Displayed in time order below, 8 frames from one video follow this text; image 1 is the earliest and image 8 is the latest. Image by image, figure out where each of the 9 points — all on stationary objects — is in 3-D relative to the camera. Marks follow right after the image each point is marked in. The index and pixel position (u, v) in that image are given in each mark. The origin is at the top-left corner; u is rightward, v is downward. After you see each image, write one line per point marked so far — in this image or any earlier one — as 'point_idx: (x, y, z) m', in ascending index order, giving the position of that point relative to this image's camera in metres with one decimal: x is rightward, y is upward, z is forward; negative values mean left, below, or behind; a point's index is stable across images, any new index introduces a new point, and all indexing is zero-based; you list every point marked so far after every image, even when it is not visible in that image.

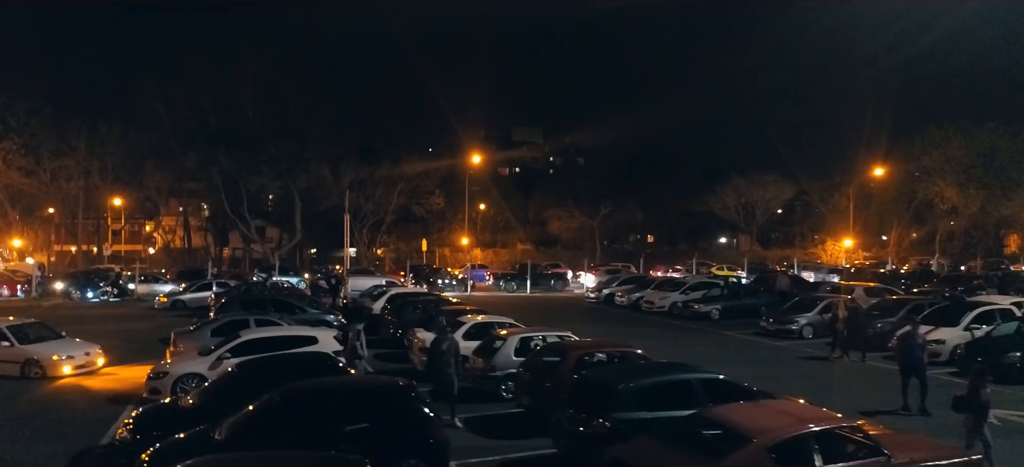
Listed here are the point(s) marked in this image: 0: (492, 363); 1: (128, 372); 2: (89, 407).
0: (-0.3, -2.4, +16.7) m
1: (-8.4, -3.3, +20.8) m
2: (-7.6, -3.2, +16.2) m
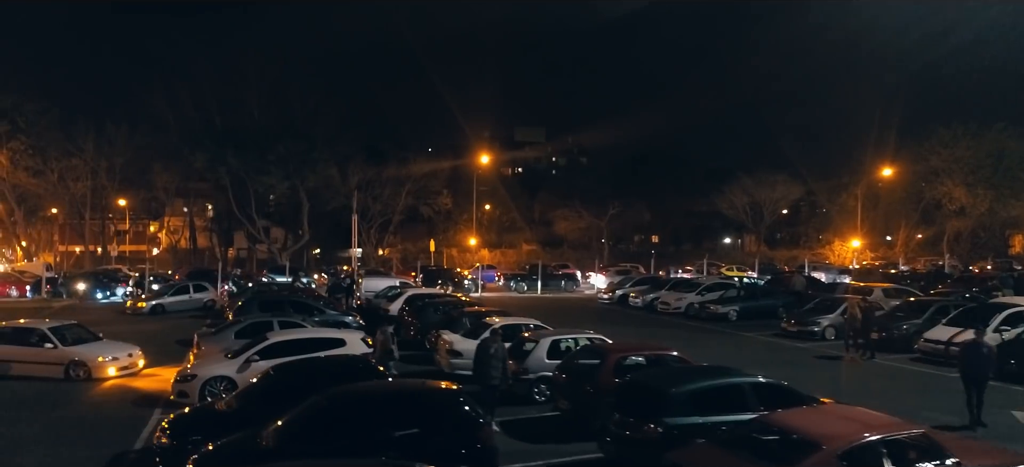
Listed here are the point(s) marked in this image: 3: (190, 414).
0: (+0.3, -2.4, +16.5) m
1: (-7.8, -3.3, +20.6) m
2: (-7.0, -3.2, +16.0) m
3: (-4.5, -2.5, +12.4) m
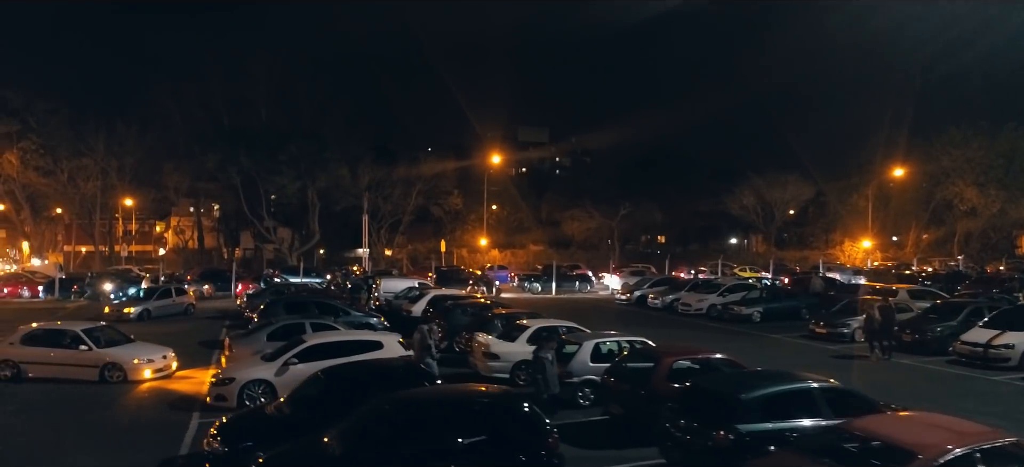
0: (+1.0, -2.4, +16.2) m
1: (-7.1, -3.3, +20.3) m
2: (-6.2, -3.2, +15.7) m
3: (-3.7, -2.5, +12.1) m
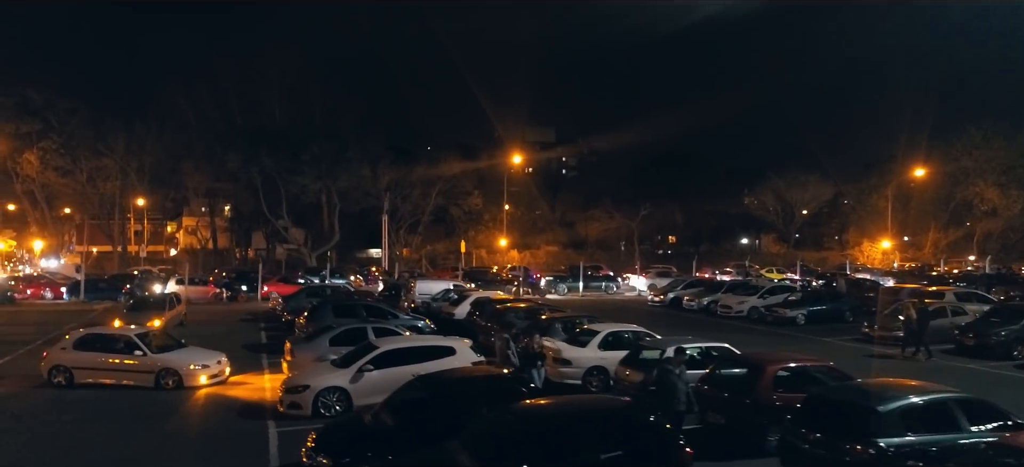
0: (+2.4, -2.5, +15.8) m
1: (-5.7, -3.4, +19.8) m
2: (-4.8, -3.3, +15.2) m
3: (-2.3, -2.6, +11.7) m
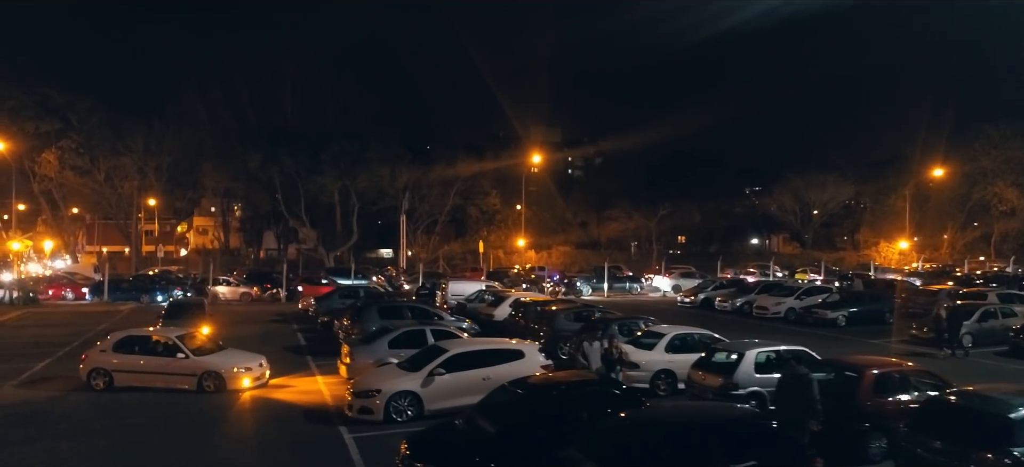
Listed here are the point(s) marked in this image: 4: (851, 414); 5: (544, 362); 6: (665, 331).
0: (+3.7, -2.5, +15.4) m
1: (-4.4, -3.4, +19.4) m
2: (-3.5, -3.3, +14.9) m
3: (-1.0, -2.6, +11.3) m
4: (+4.6, -2.5, +12.6) m
5: (+0.6, -2.3, +16.7) m
6: (+3.1, -2.0, +18.5) m
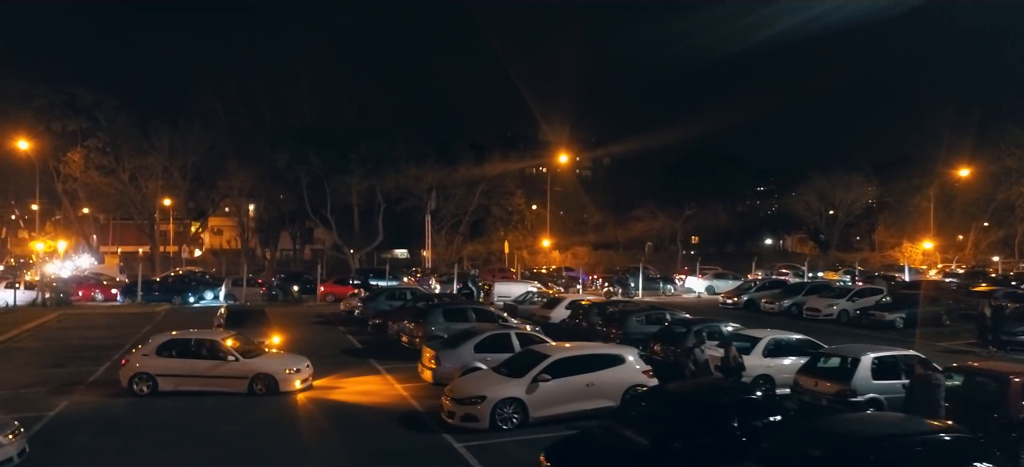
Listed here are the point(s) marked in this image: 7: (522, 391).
0: (+5.5, -2.5, +14.8) m
1: (-2.7, -3.4, +18.9) m
2: (-1.8, -3.3, +14.3) m
3: (+0.8, -2.6, +10.7) m
4: (+6.4, -2.5, +12.0) m
5: (+2.3, -2.4, +16.1) m
6: (+4.9, -2.0, +17.9) m
7: (+0.2, -2.6, +14.8) m
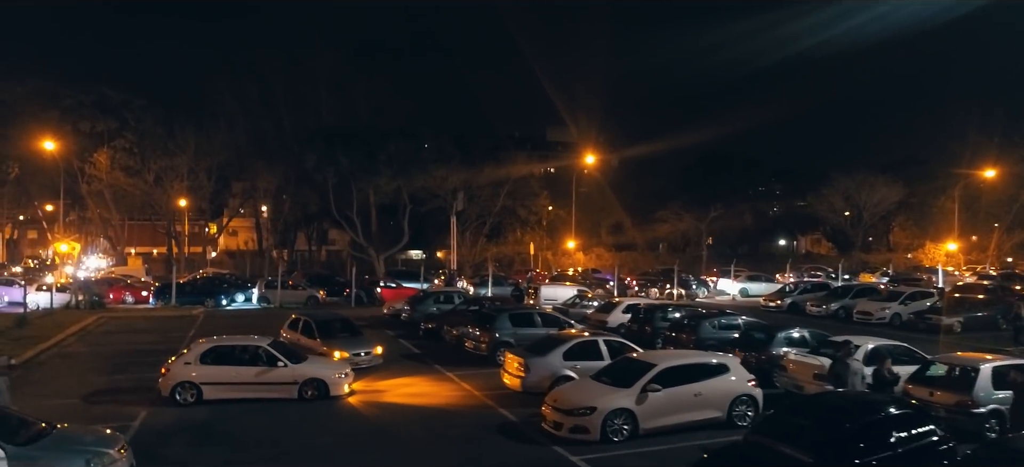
0: (+7.2, -2.6, +14.3) m
1: (-0.9, -3.5, +18.4) m
2: (0.0, -3.4, +13.8) m
3: (+2.5, -2.7, +10.2) m
4: (+8.1, -2.6, +11.5) m
5: (+4.0, -2.4, +15.6) m
6: (+6.6, -2.1, +17.5) m
7: (+1.9, -2.6, +14.3) m
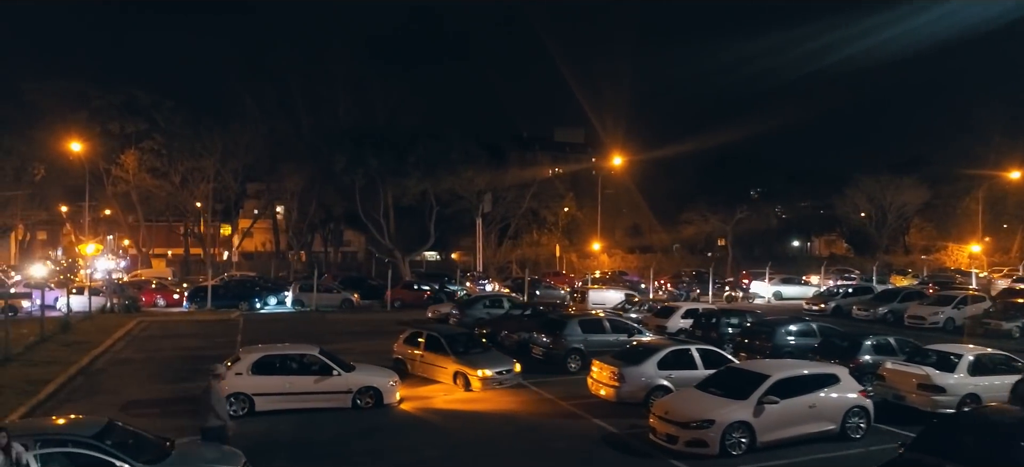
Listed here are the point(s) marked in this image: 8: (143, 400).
0: (+8.9, -2.7, +13.9) m
1: (+0.8, -3.6, +18.0) m
2: (+1.7, -3.5, +13.4) m
3: (+4.2, -2.8, +9.8) m
4: (+9.8, -2.7, +11.1) m
5: (+5.8, -2.5, +15.2) m
6: (+8.3, -2.2, +17.1) m
7: (+3.6, -2.7, +13.9) m
8: (-7.9, -3.5, +19.5) m
